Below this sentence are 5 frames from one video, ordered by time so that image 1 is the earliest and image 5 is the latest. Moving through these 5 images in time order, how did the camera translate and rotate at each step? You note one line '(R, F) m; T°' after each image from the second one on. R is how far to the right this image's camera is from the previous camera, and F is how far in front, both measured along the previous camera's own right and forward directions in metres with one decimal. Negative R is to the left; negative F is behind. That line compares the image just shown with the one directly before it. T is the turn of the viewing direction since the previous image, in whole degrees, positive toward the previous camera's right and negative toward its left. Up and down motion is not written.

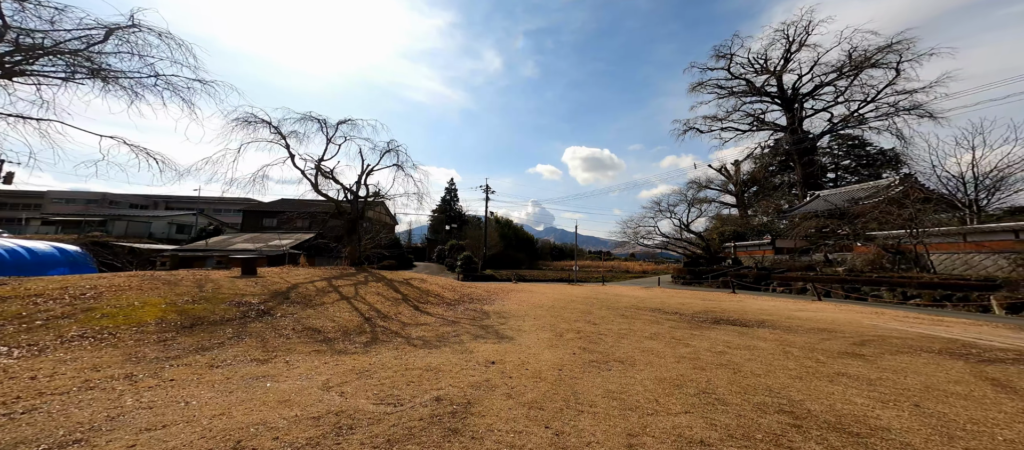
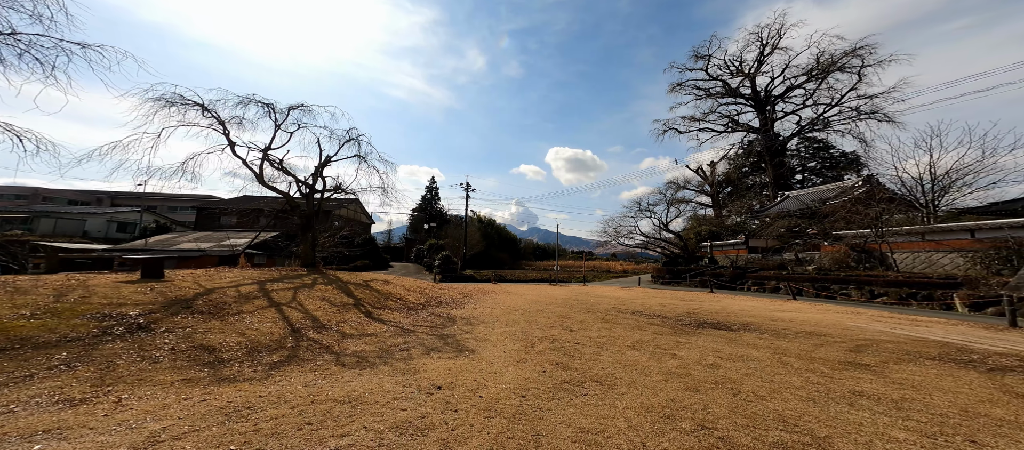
(+0.3, +0.8) m; +3°
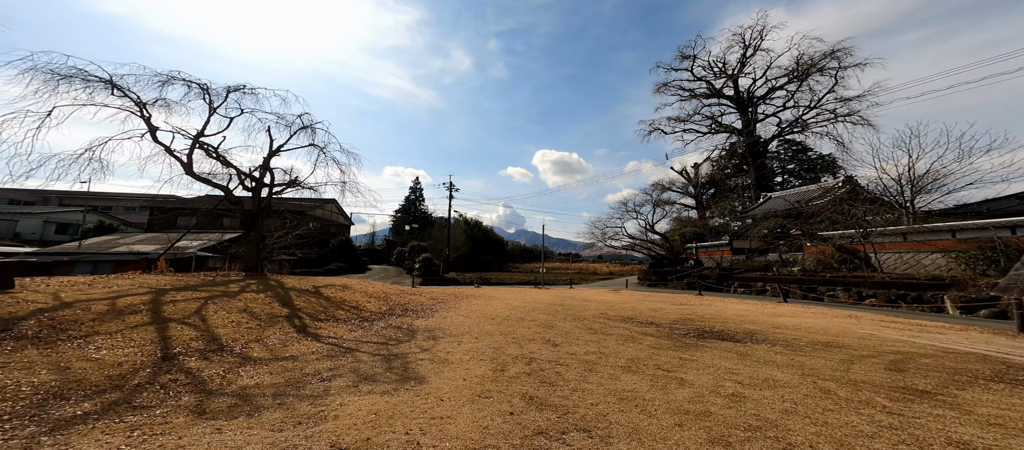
(+0.3, +1.1) m; +2°
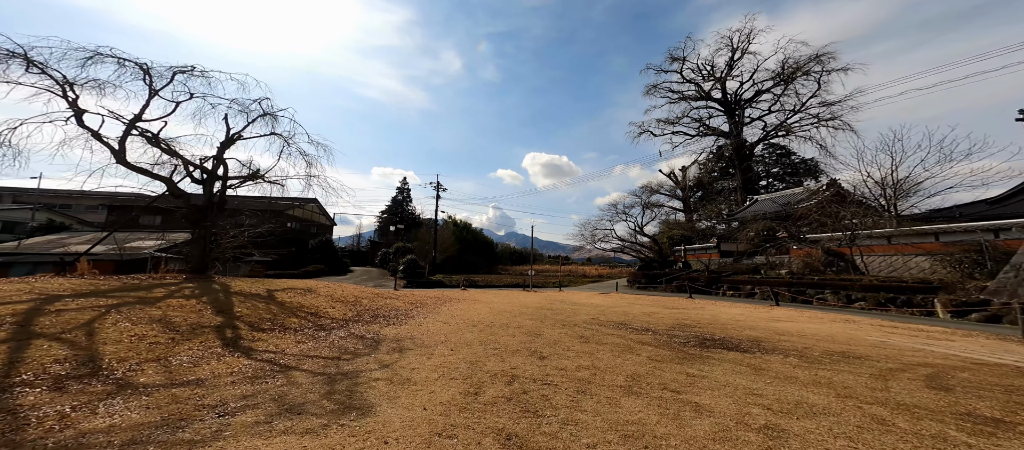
(+0.1, +0.8) m; +2°
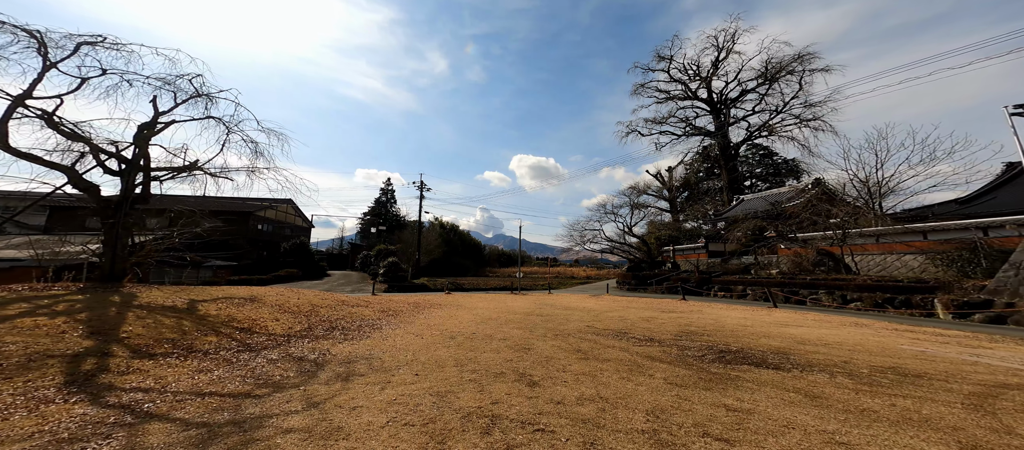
(+0.1, +1.1) m; +2°
